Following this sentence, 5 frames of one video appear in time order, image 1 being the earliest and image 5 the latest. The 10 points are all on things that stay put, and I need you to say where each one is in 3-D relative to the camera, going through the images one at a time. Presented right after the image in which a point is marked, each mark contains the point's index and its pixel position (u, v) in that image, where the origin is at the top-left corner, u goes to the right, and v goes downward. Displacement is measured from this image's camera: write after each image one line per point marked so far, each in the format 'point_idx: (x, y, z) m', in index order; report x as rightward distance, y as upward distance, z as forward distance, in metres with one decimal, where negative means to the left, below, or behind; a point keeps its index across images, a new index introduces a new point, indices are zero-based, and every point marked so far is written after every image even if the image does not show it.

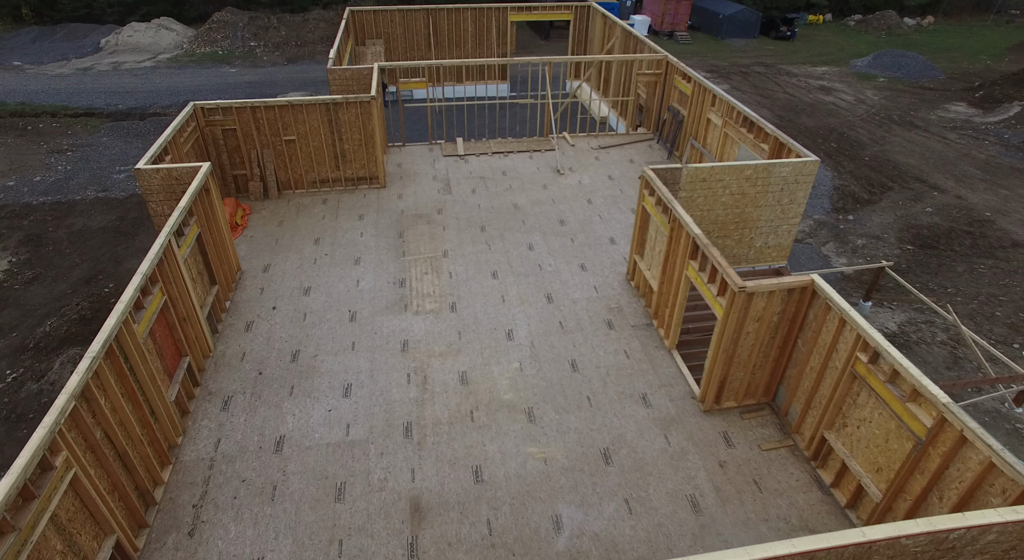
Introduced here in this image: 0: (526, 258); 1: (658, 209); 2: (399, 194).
0: (+0.2, +0.4, +9.6) m
1: (+2.0, +1.0, +7.9) m
2: (-2.3, +1.7, +11.5) m
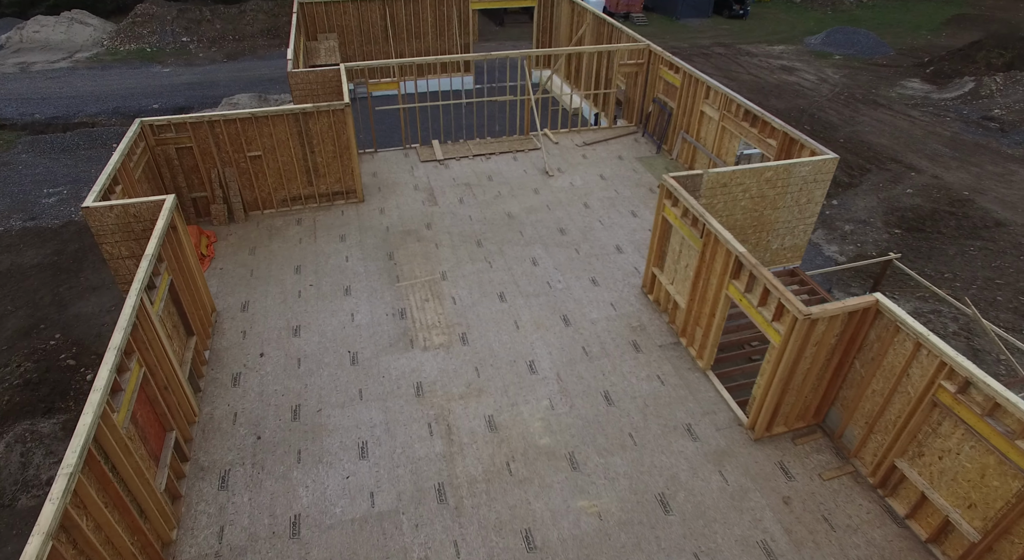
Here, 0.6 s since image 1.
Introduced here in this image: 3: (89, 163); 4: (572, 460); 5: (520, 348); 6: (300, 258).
0: (+0.3, +0.1, +8.9) m
1: (+2.2, +0.7, +7.3) m
2: (-2.4, +1.3, +10.5) m
3: (-10.7, +3.0, +14.5) m
4: (+0.7, -2.0, +6.3) m
5: (+0.1, -0.9, +7.6) m
6: (-3.4, +0.4, +9.3) m
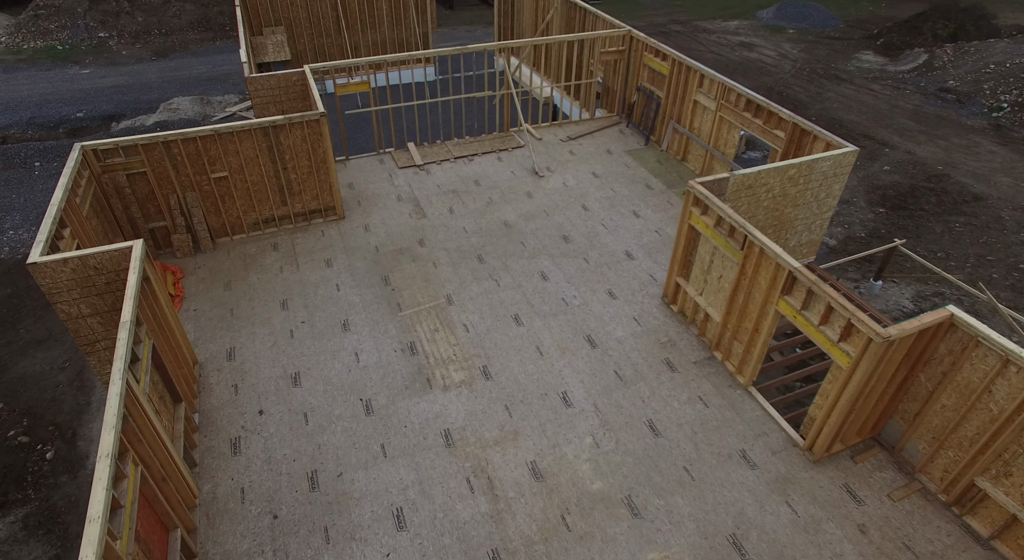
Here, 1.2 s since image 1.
0: (+0.5, -0.2, +8.3) m
1: (+2.4, +0.6, +6.8) m
2: (-2.5, +0.9, +9.6) m
3: (-11.2, +2.1, +12.8) m
4: (+1.2, -2.3, +5.8) m
5: (+0.5, -1.2, +7.0) m
6: (-3.3, -0.2, +8.3) m
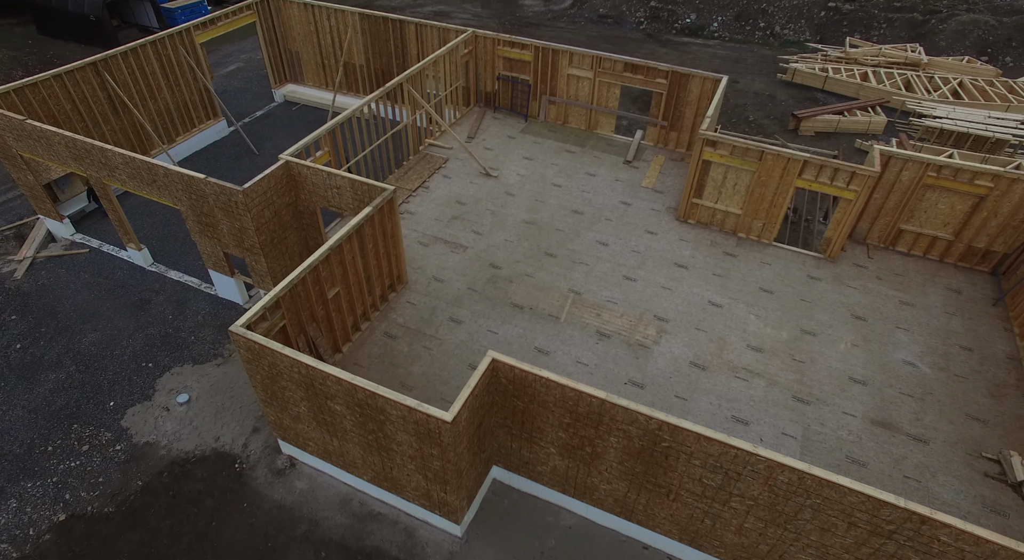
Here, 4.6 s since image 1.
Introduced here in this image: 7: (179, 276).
0: (+1.9, +0.5, +10.5) m
1: (+3.8, +2.2, +10.1) m
2: (-1.4, 0.0, +9.9) m
3: (-10.0, -3.1, +7.8) m
4: (+4.7, -0.8, +9.1) m
5: (+3.0, -0.3, +9.6) m
6: (-0.8, -1.2, +8.5) m
7: (-6.4, +0.1, +11.0) m
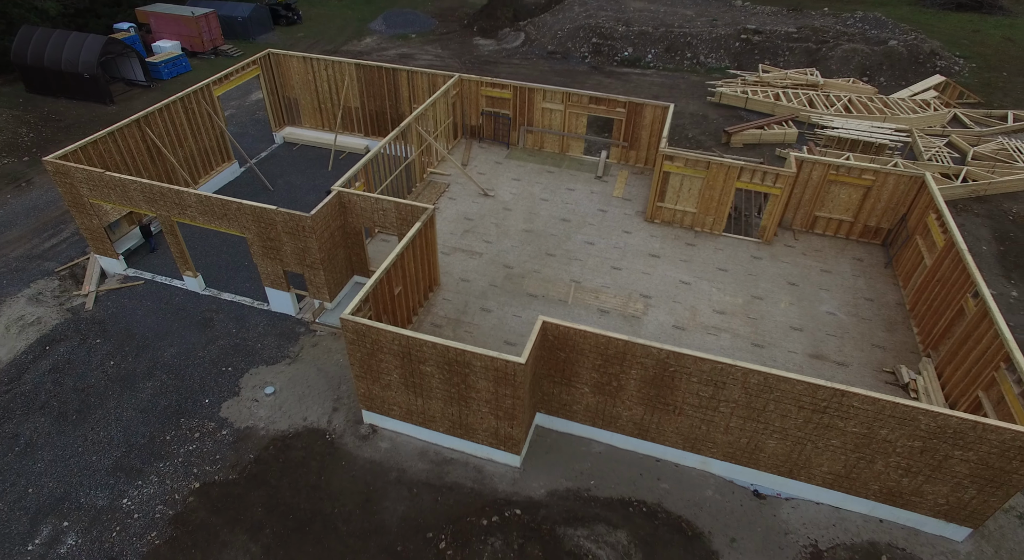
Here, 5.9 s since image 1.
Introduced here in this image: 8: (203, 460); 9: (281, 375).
0: (+2.1, +0.7, +13.0) m
1: (+3.9, +2.5, +12.9) m
2: (-1.1, 0.0, +12.1) m
3: (-9.2, -3.7, +9.1) m
4: (+5.1, -0.4, +11.9) m
5: (+3.3, 0.0, +12.2) m
6: (-0.3, -1.1, +10.8) m
7: (-6.2, -0.4, +12.7) m
8: (-5.0, -3.0, +9.3) m
9: (-4.4, -1.8, +10.9) m
